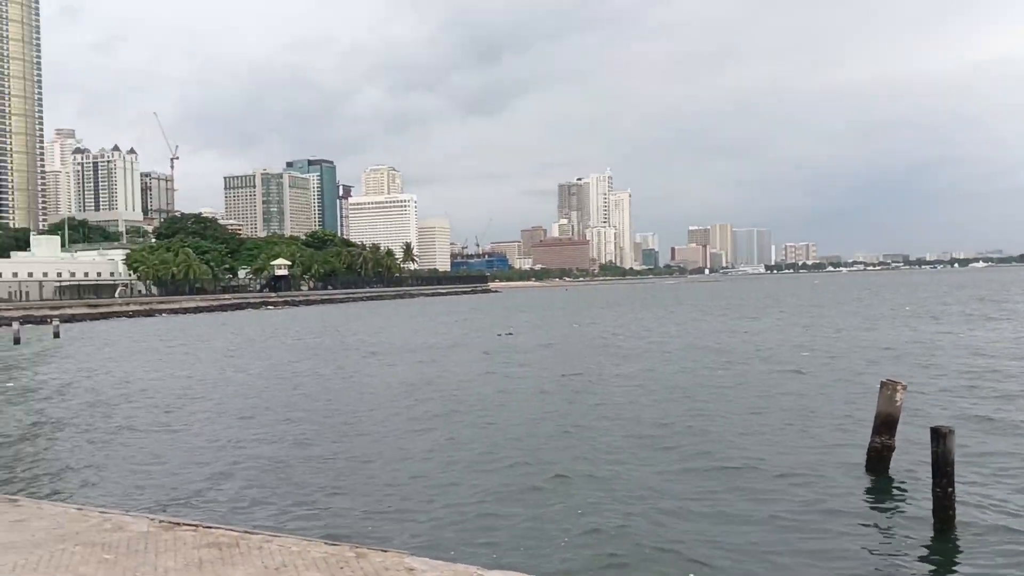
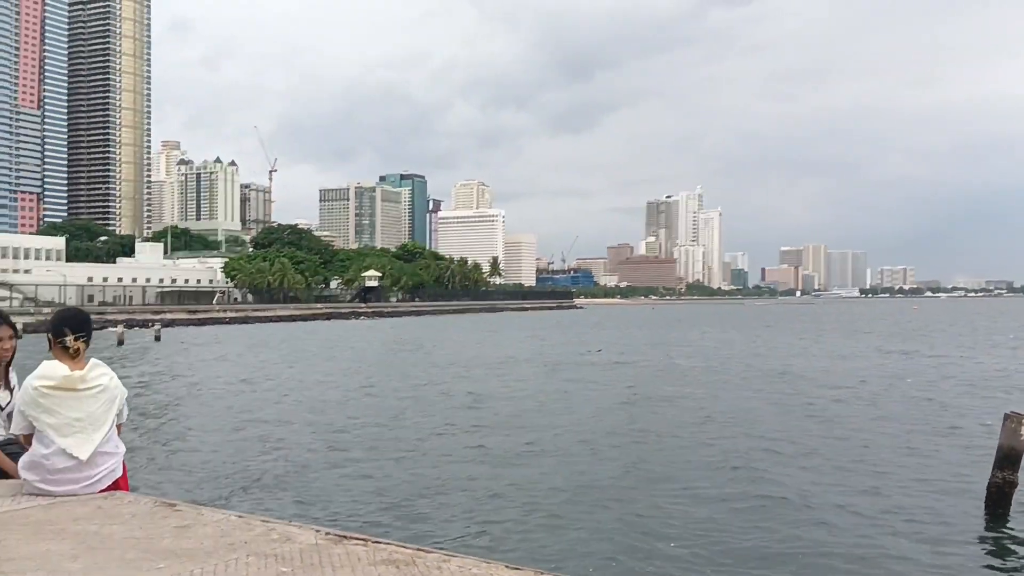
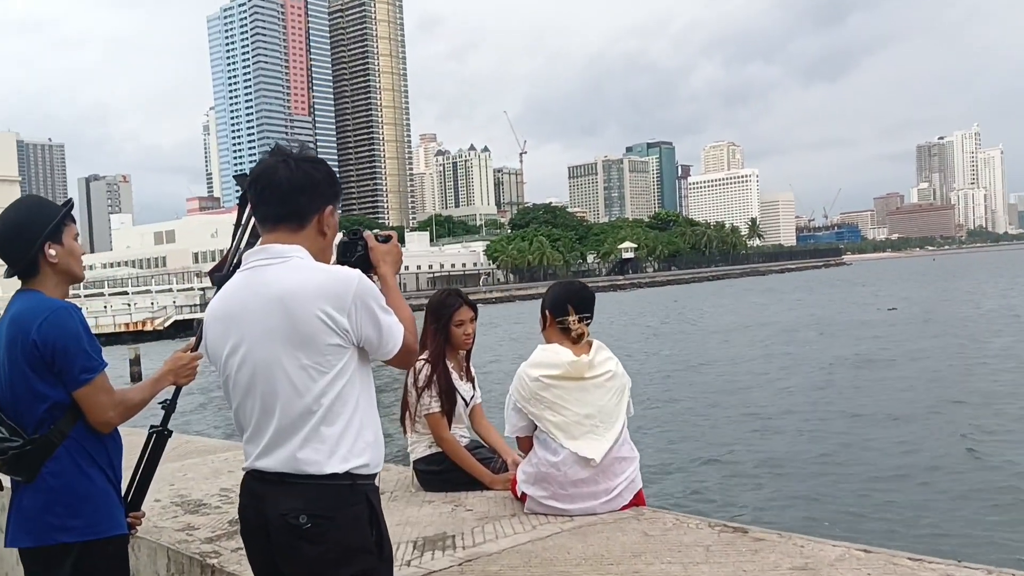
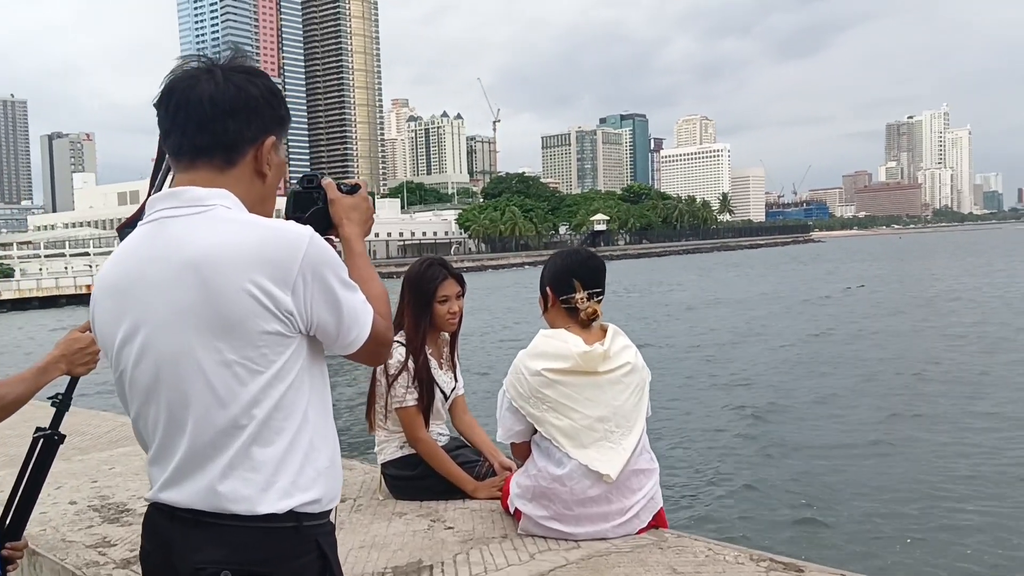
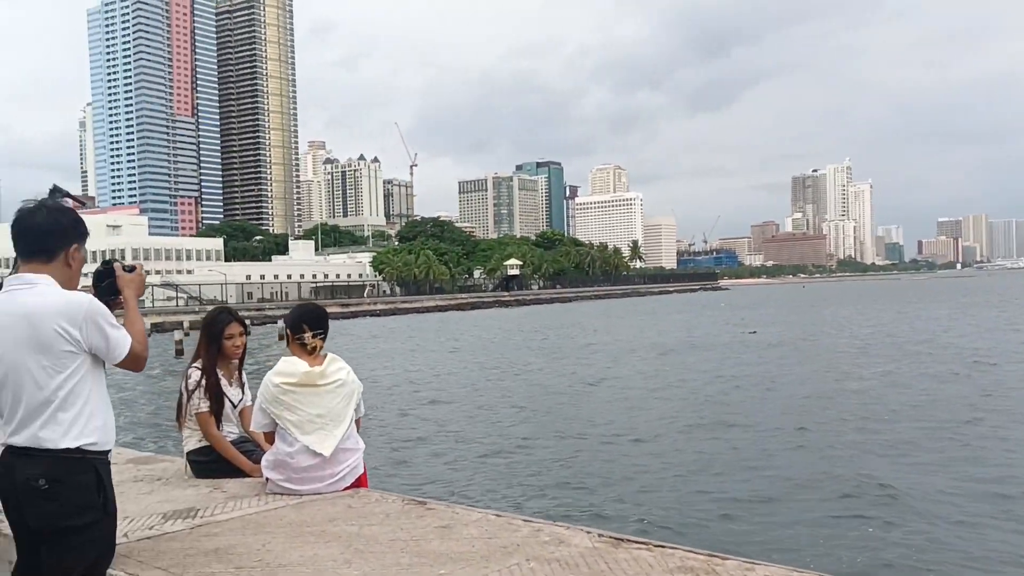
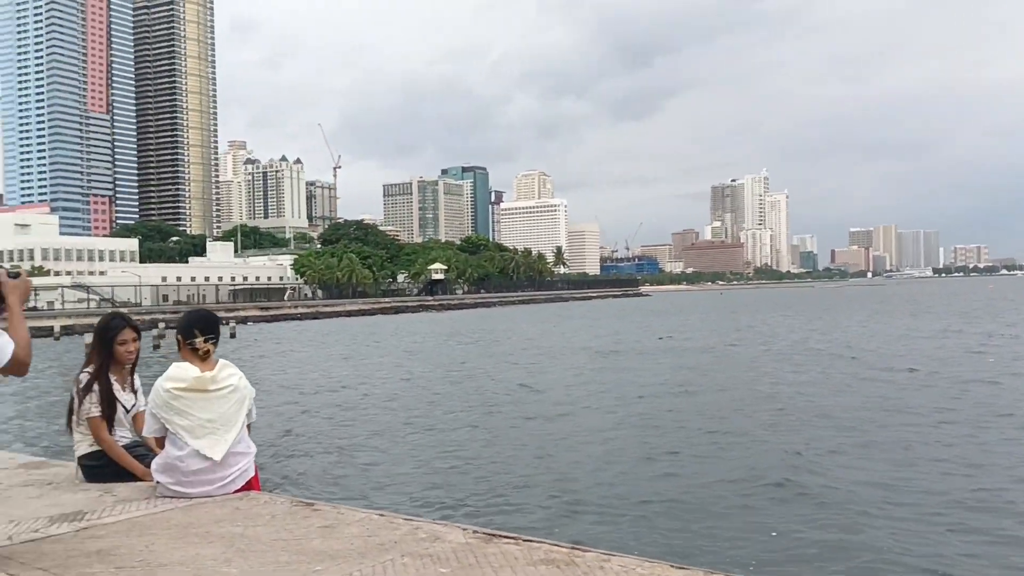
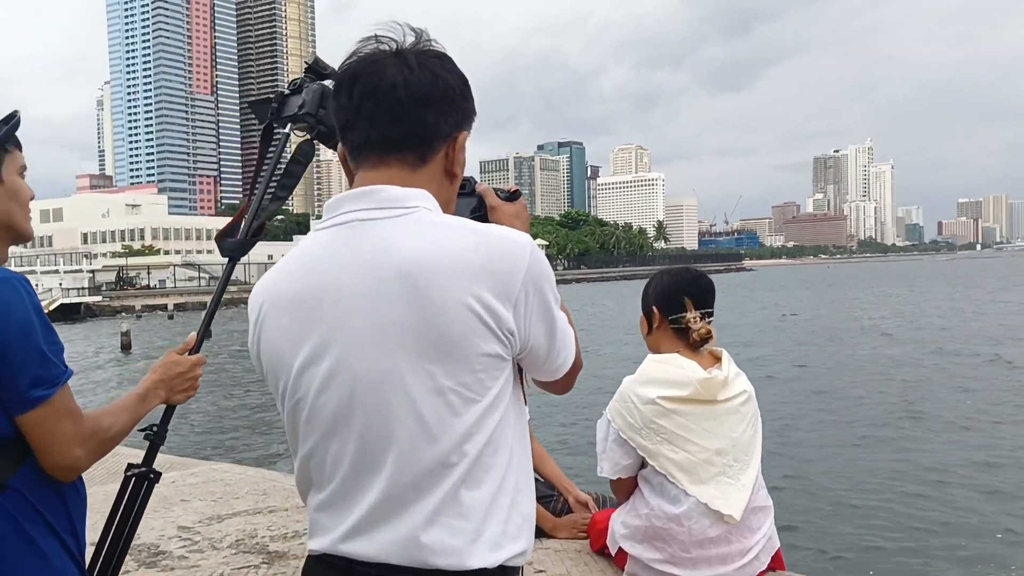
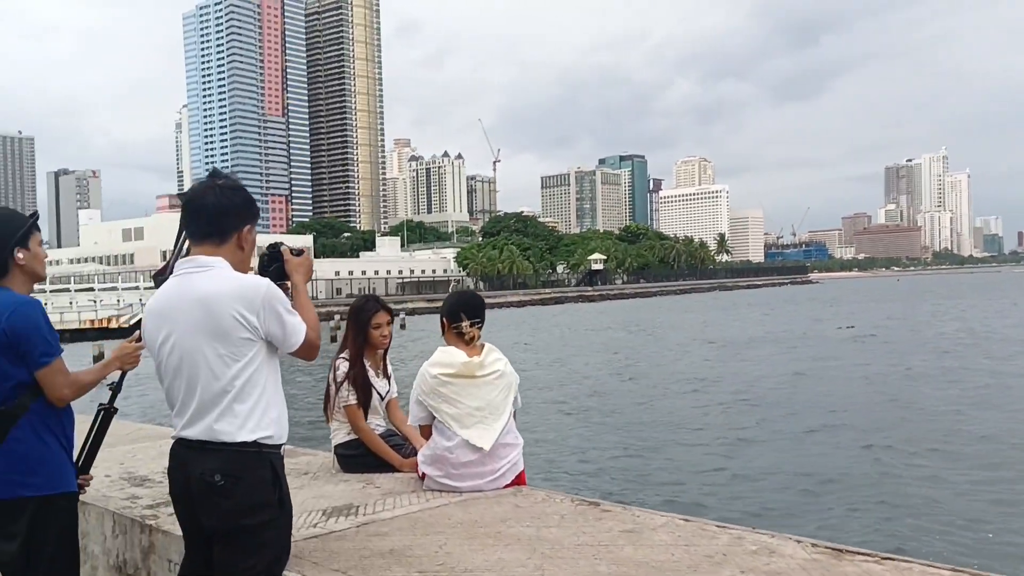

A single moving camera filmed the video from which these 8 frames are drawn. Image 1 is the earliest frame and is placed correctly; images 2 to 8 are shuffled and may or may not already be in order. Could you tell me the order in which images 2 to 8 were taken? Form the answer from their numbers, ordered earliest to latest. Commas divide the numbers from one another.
2, 6, 5, 8, 3, 4, 7
